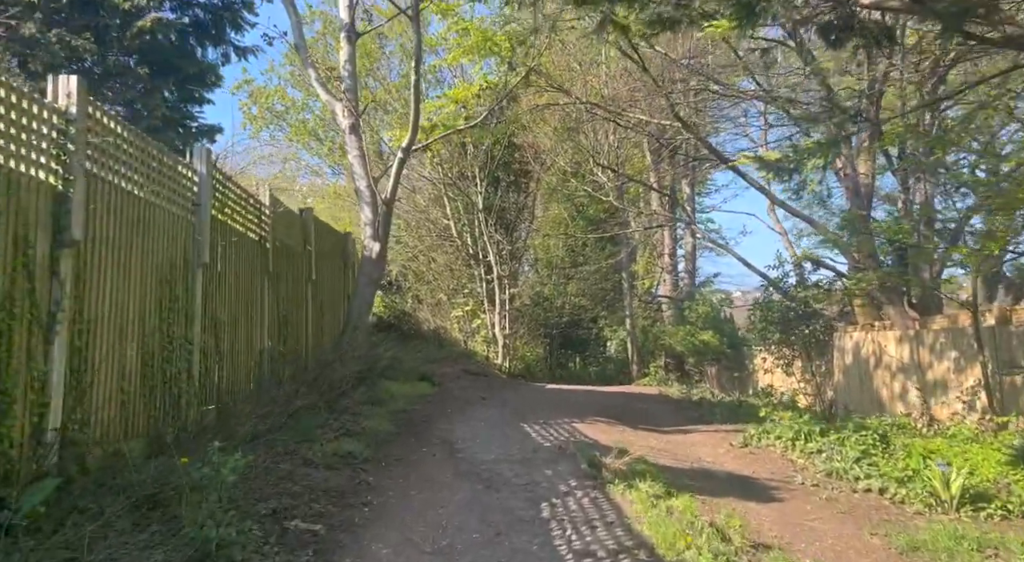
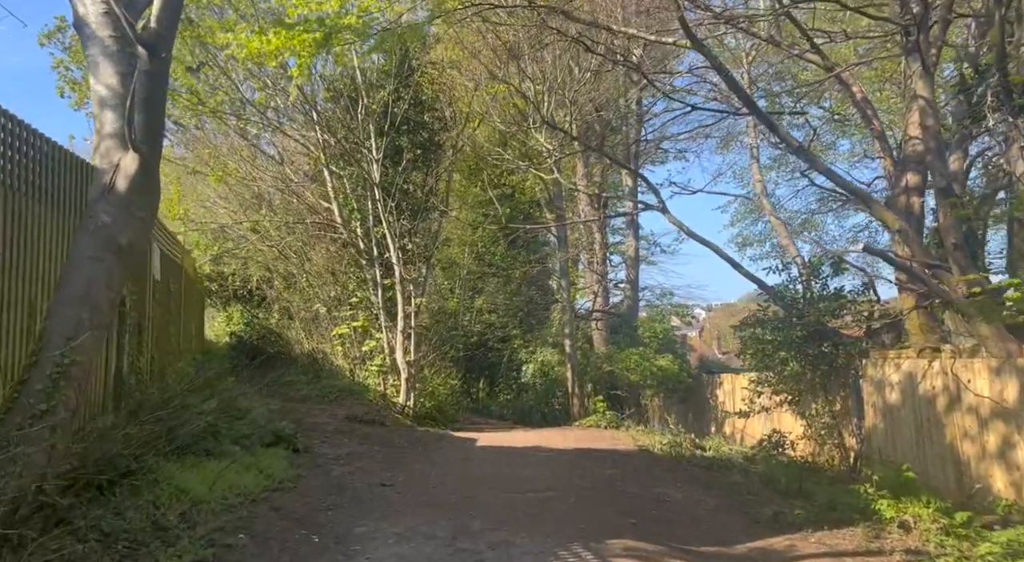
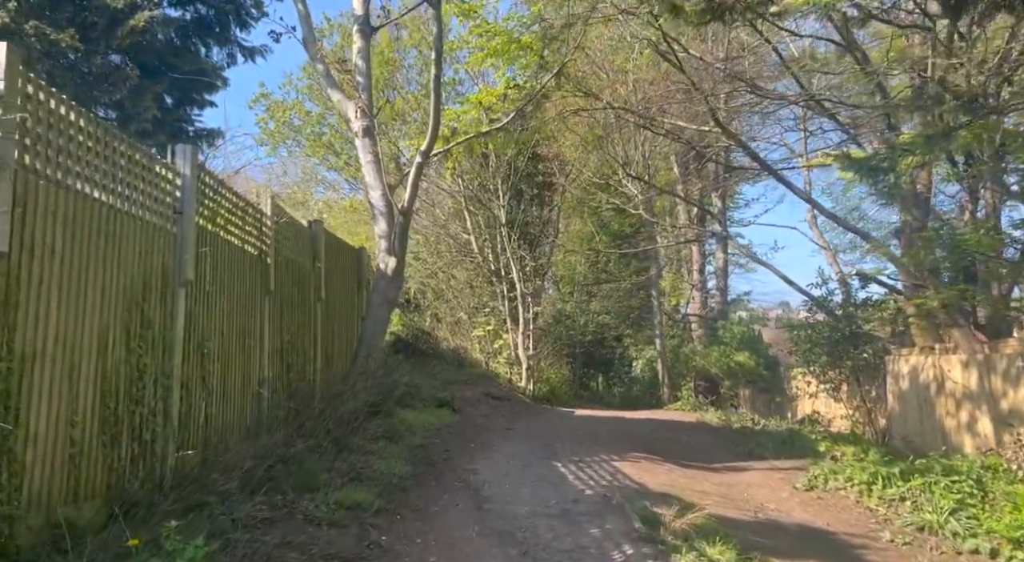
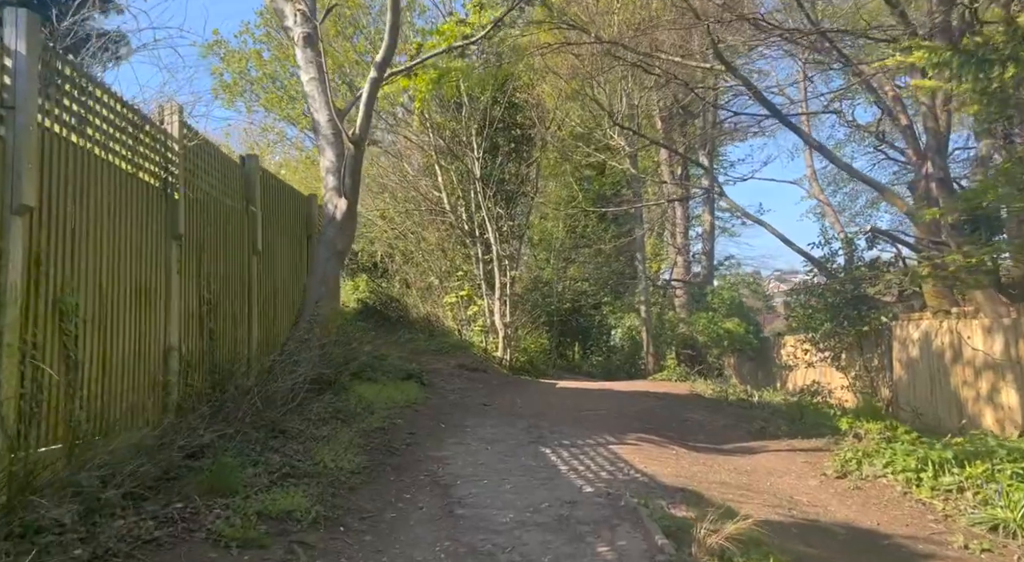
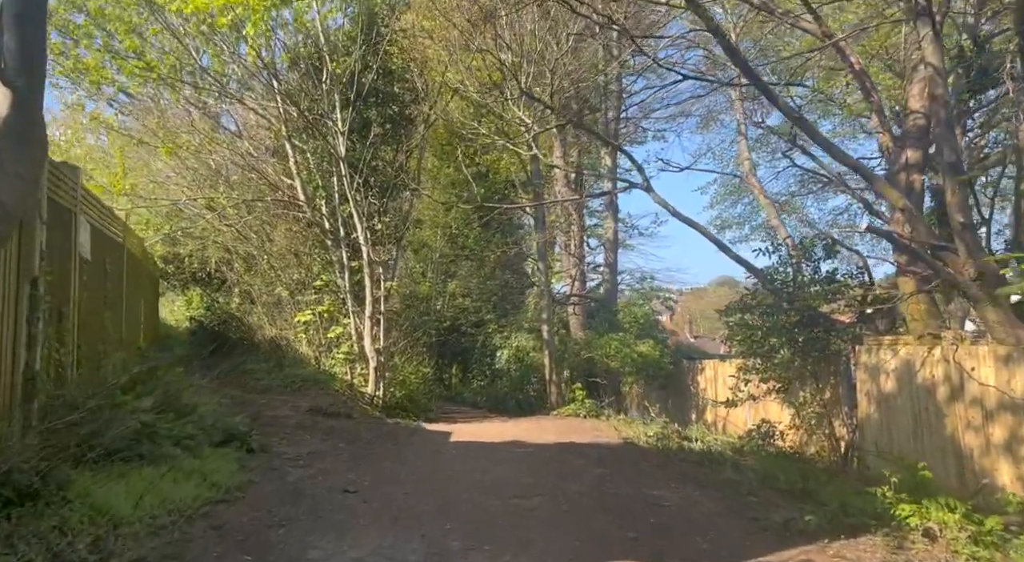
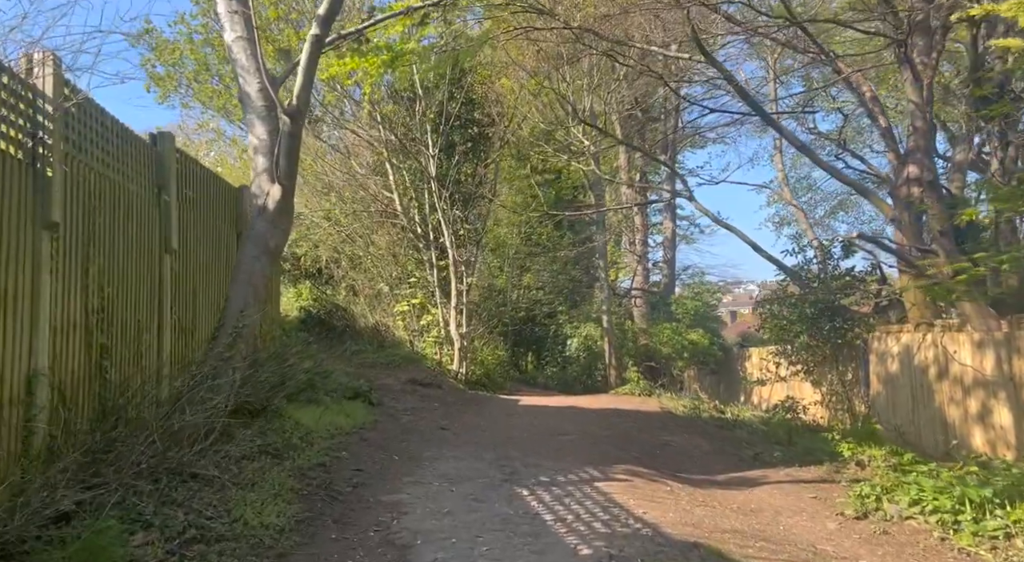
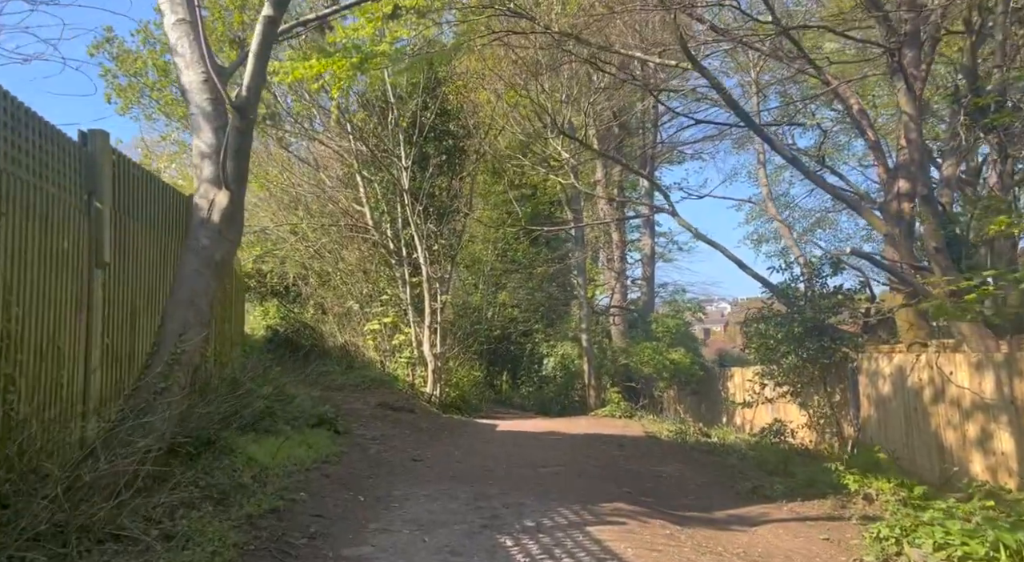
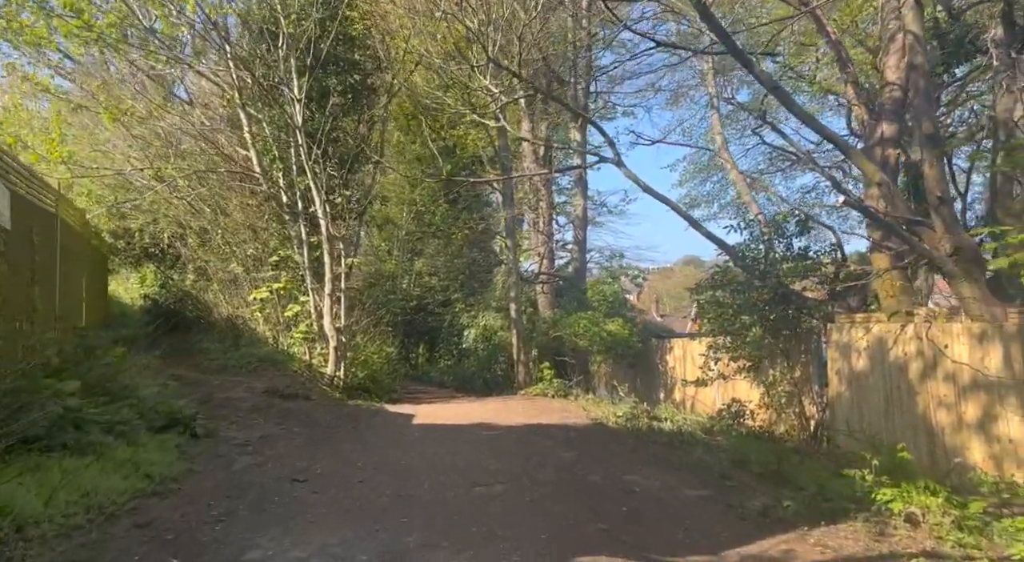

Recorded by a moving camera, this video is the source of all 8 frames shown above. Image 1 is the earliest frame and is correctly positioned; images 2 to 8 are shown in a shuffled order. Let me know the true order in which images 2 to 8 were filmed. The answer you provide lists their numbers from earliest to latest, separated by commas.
3, 4, 6, 7, 2, 5, 8
